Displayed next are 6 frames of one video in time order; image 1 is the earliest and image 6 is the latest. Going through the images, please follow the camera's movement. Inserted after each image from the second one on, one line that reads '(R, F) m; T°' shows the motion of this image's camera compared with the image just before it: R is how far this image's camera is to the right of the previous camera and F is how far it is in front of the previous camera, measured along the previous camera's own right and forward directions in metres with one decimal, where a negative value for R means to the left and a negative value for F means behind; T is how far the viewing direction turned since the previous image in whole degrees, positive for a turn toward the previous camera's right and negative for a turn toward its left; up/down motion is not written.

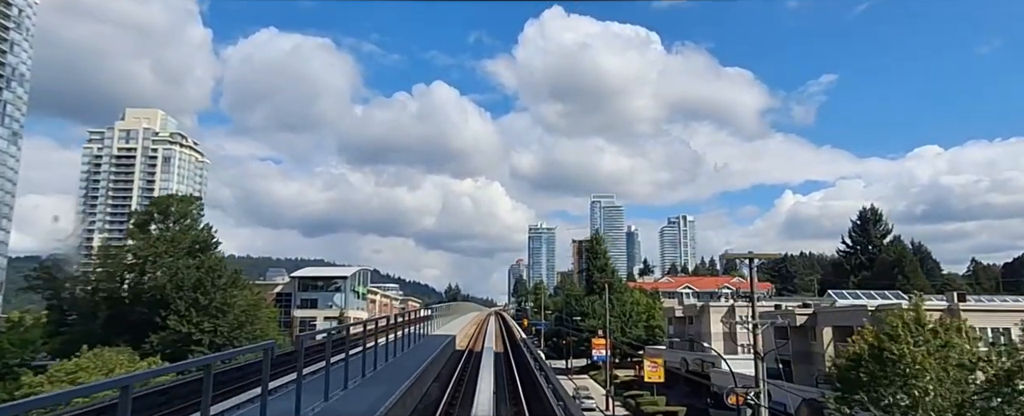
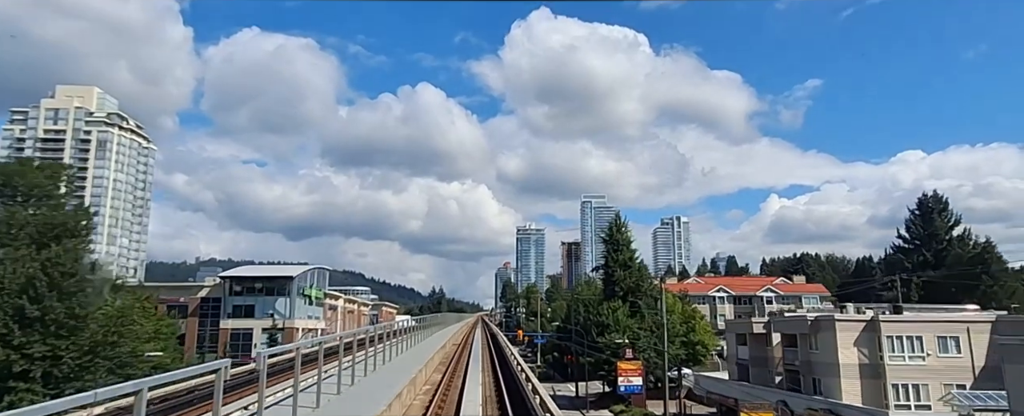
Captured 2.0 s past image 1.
(-0.1, +4.0) m; +1°
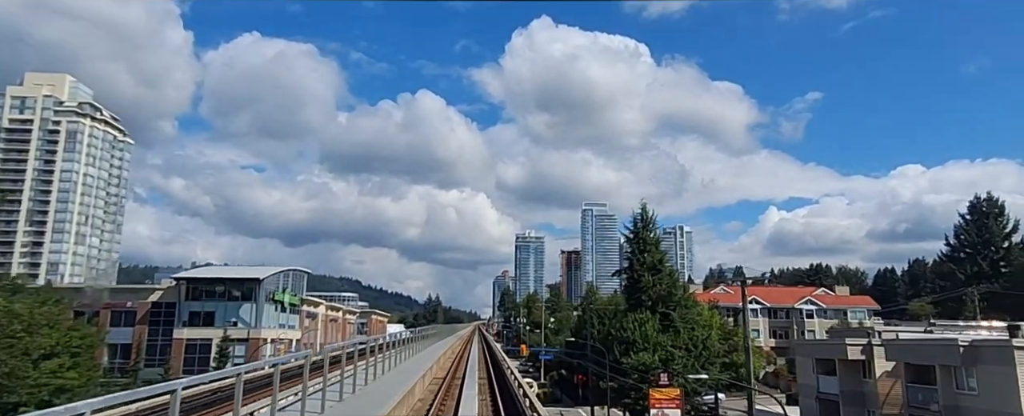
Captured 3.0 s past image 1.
(-0.1, +2.0) m; 0°
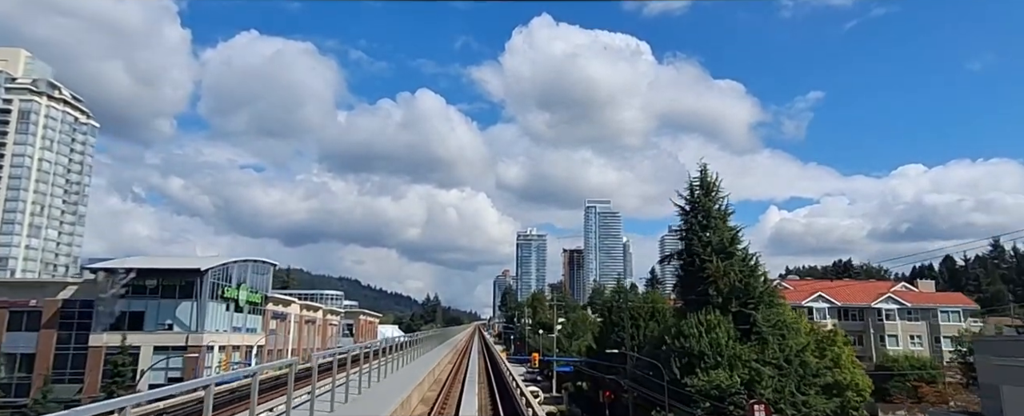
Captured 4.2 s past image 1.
(-0.2, +2.7) m; 0°
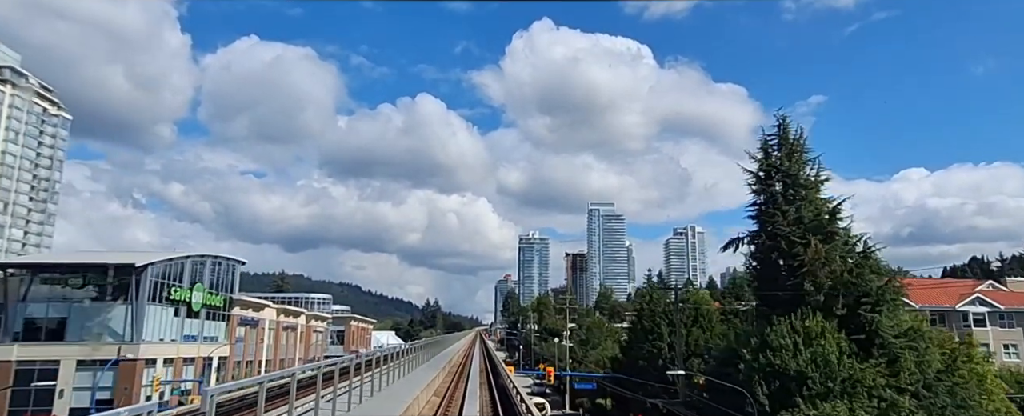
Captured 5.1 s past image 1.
(-0.1, +1.9) m; 0°
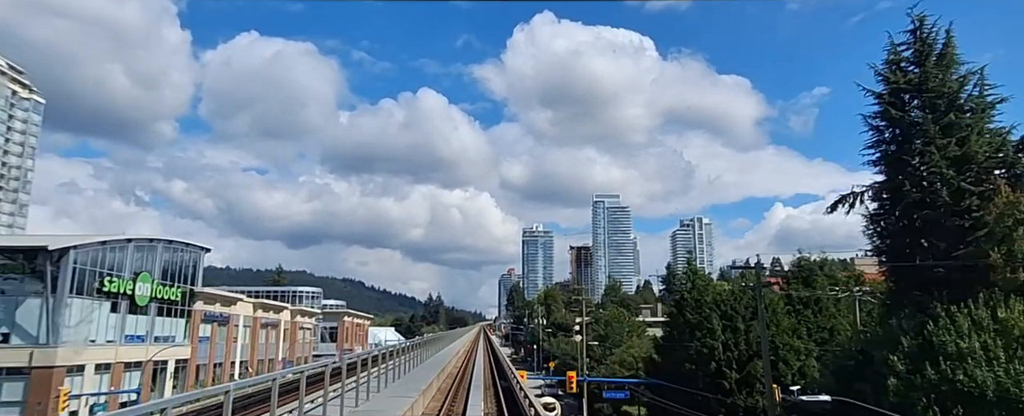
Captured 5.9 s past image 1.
(-0.1, +1.7) m; 0°
